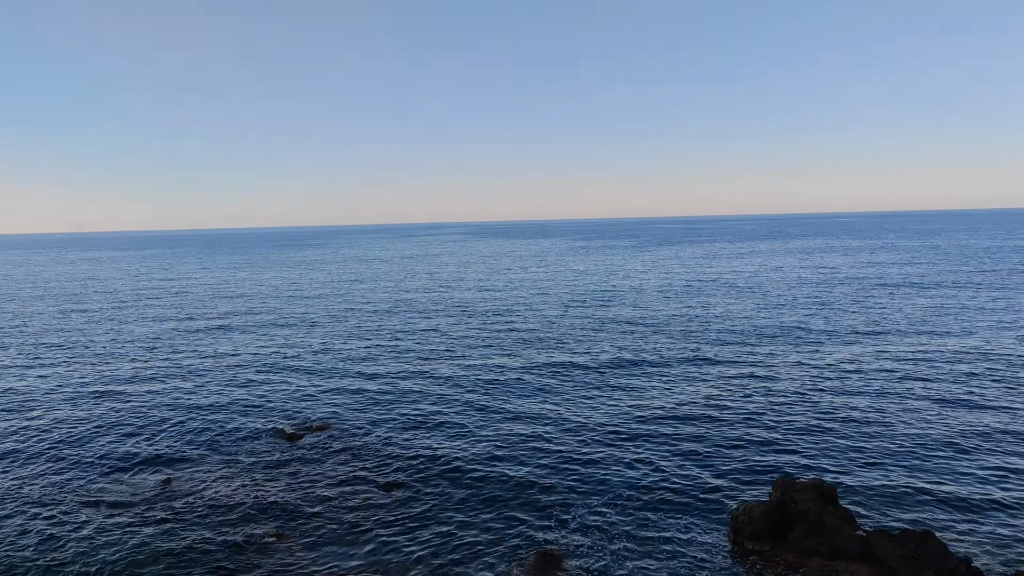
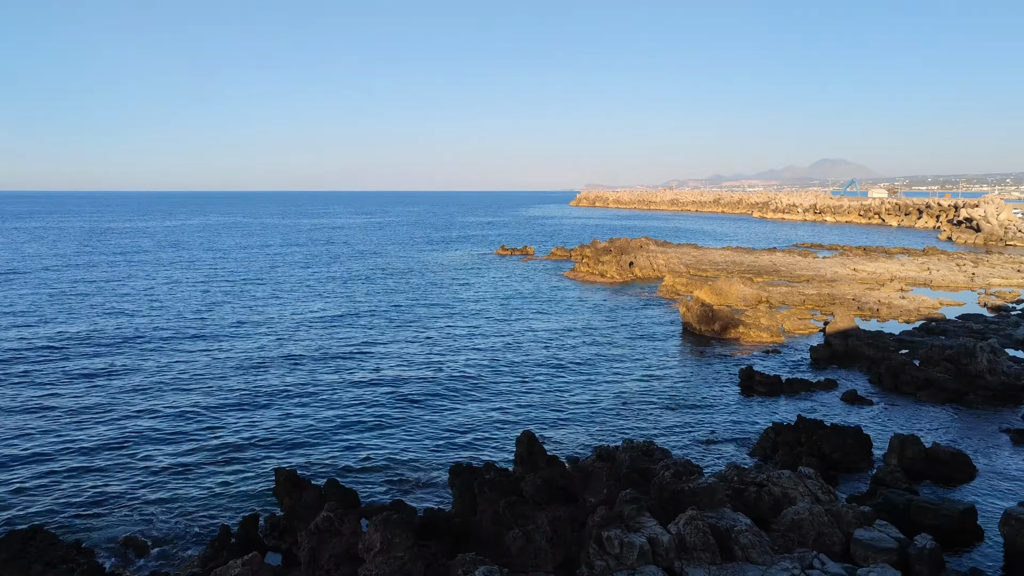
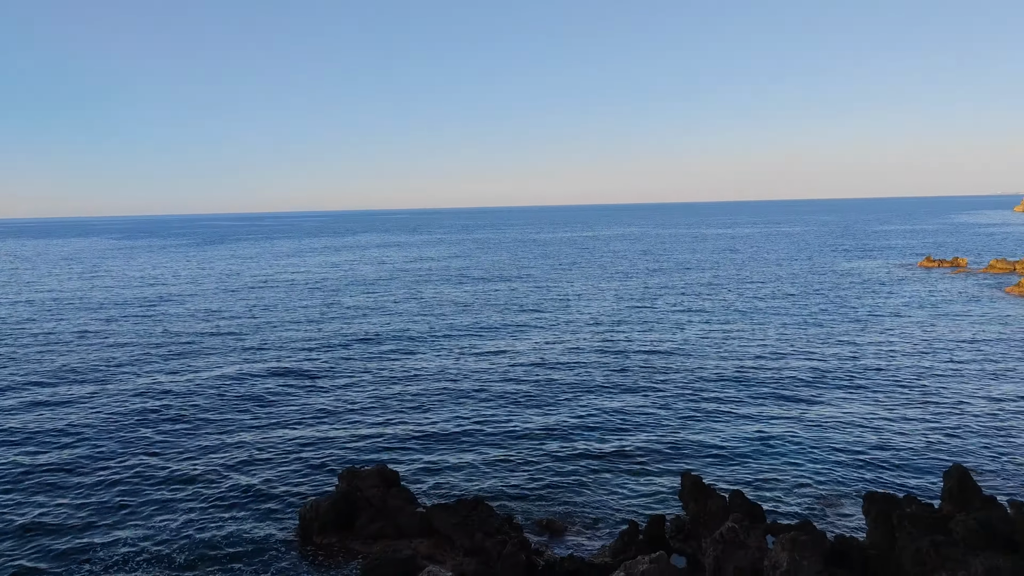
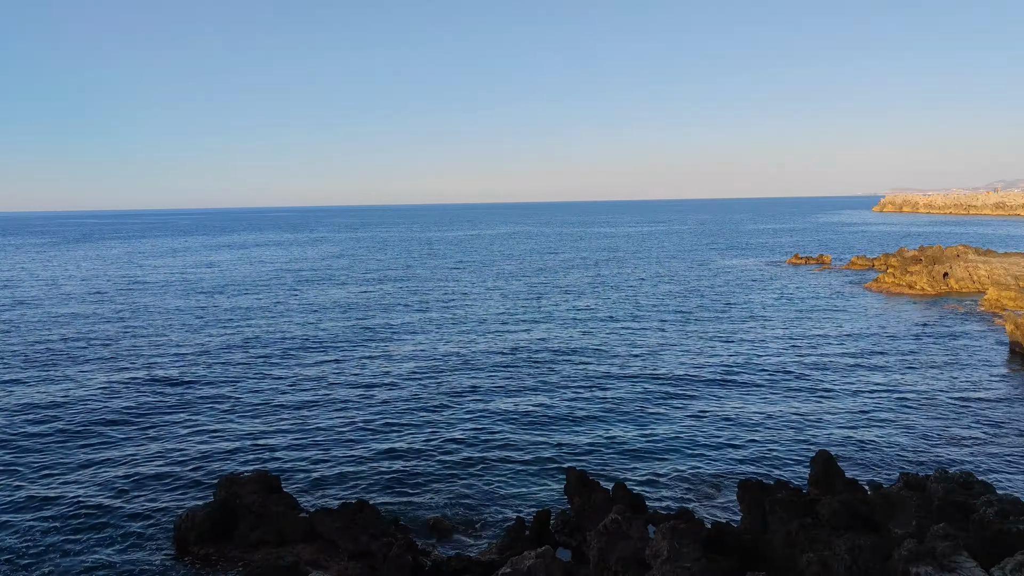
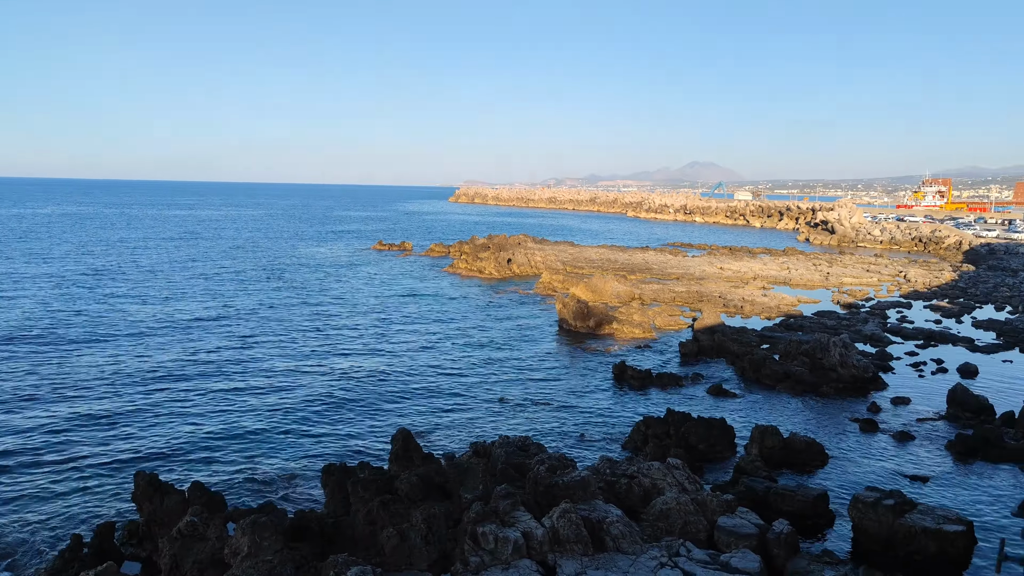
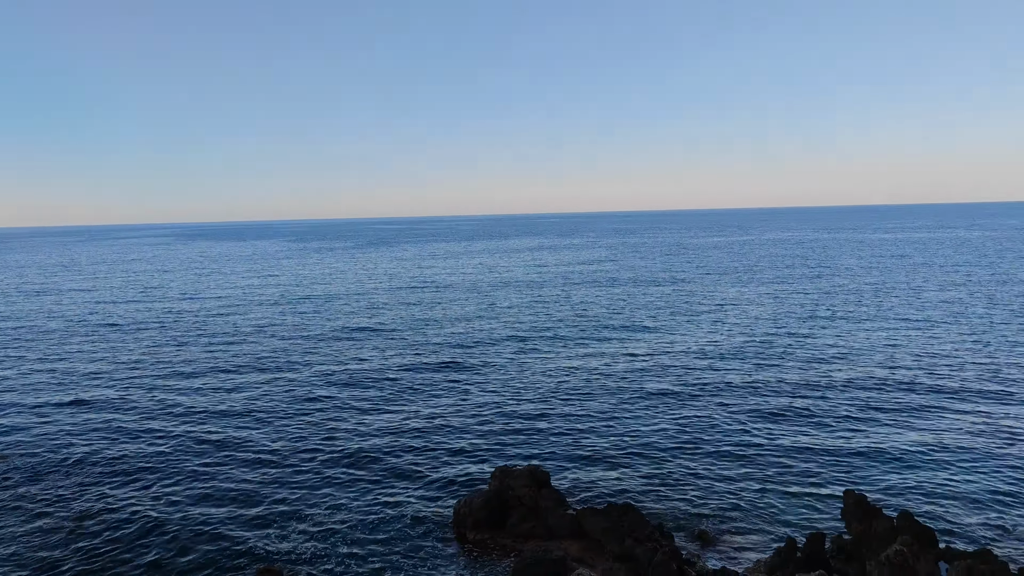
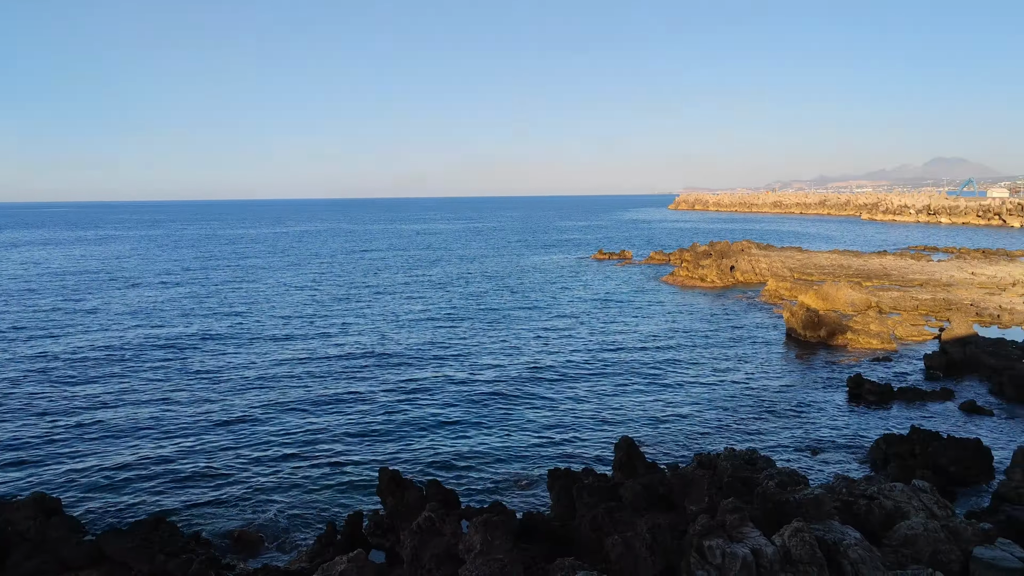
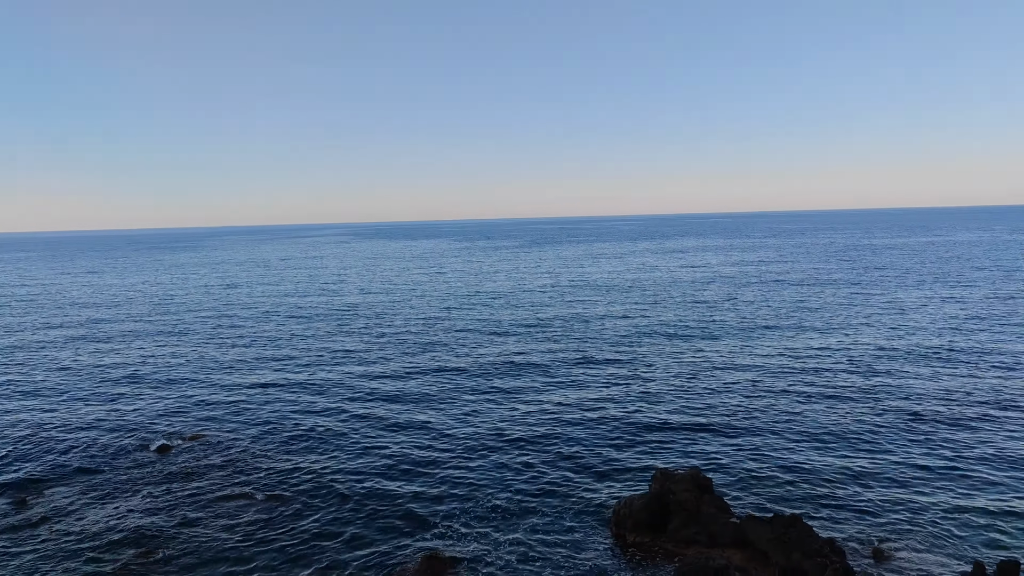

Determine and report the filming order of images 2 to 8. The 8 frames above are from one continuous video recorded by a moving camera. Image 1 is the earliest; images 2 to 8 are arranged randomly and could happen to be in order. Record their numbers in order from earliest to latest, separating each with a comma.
8, 6, 3, 4, 7, 2, 5
